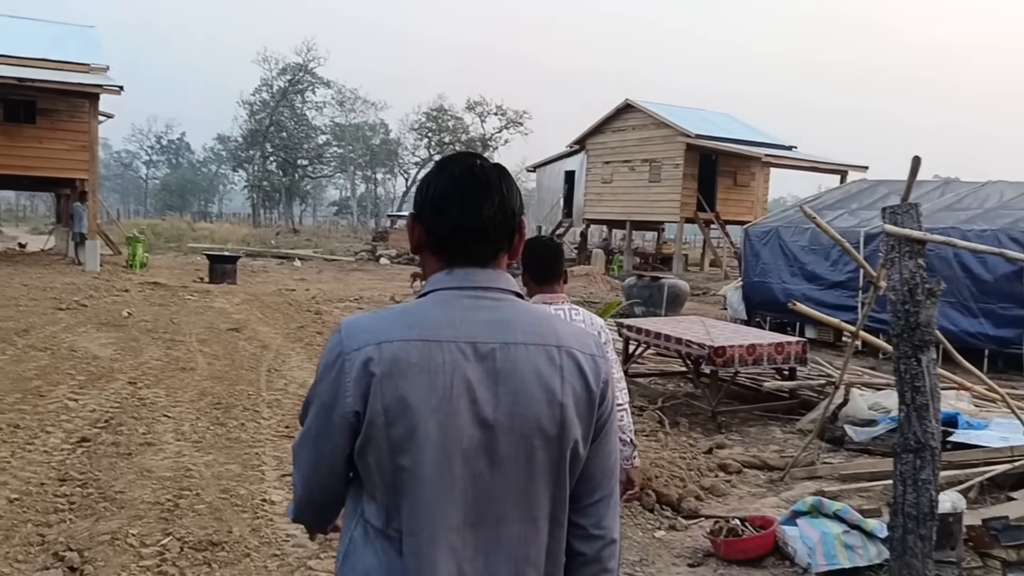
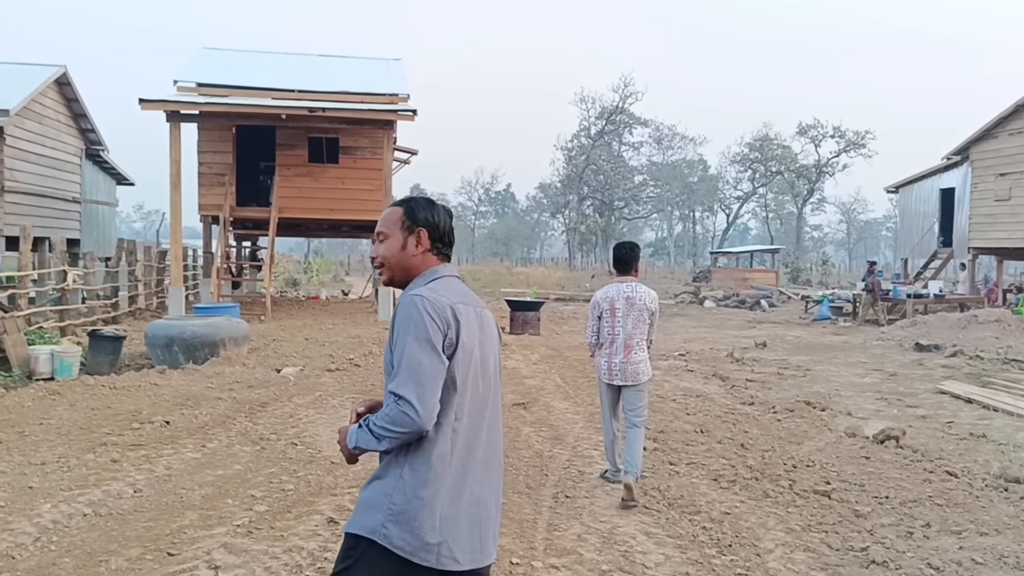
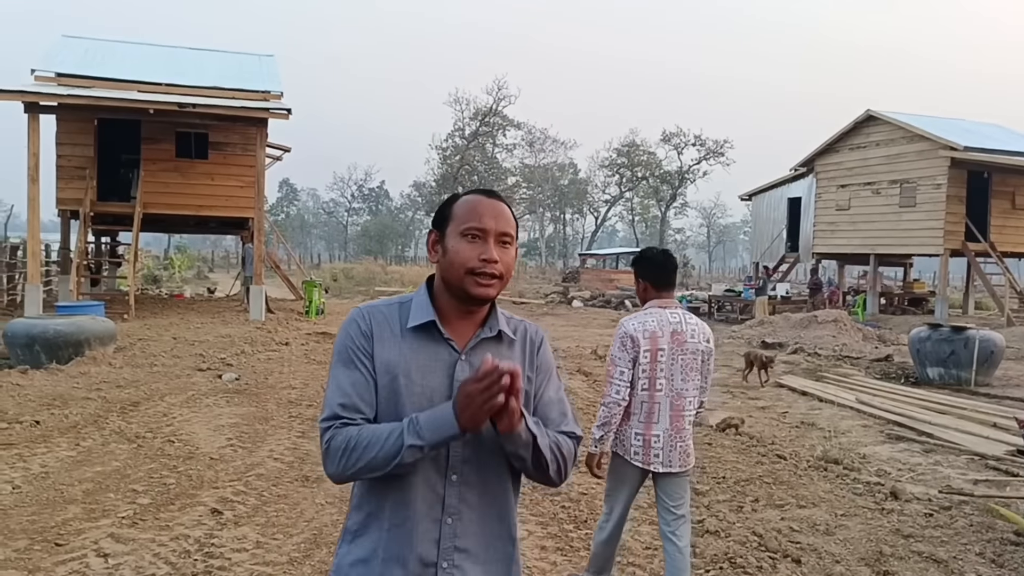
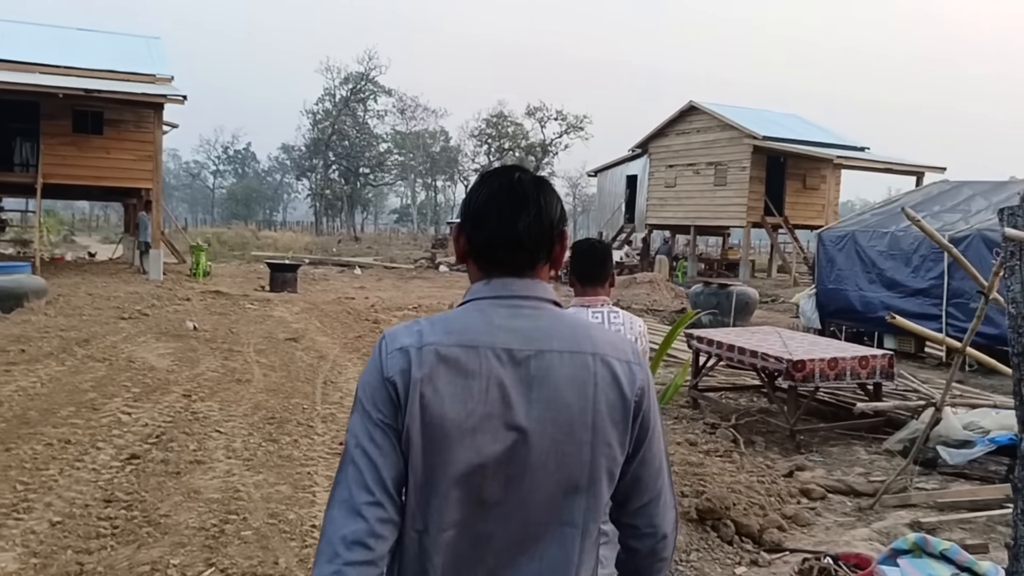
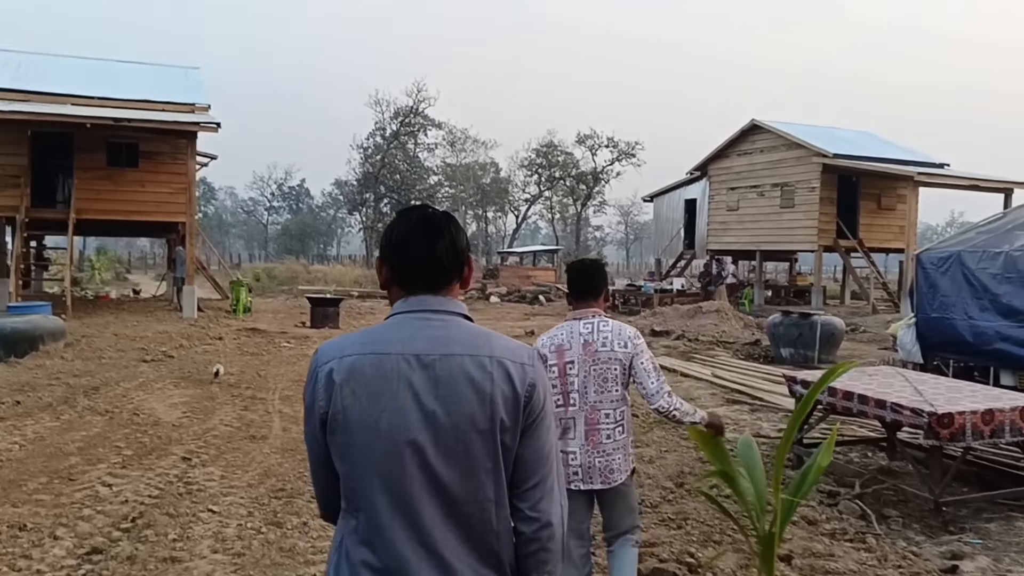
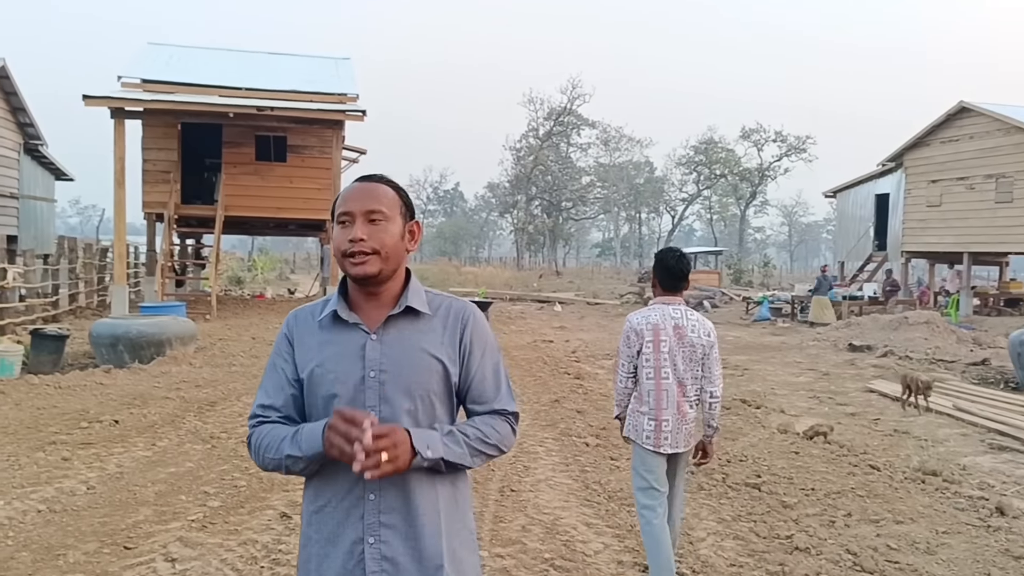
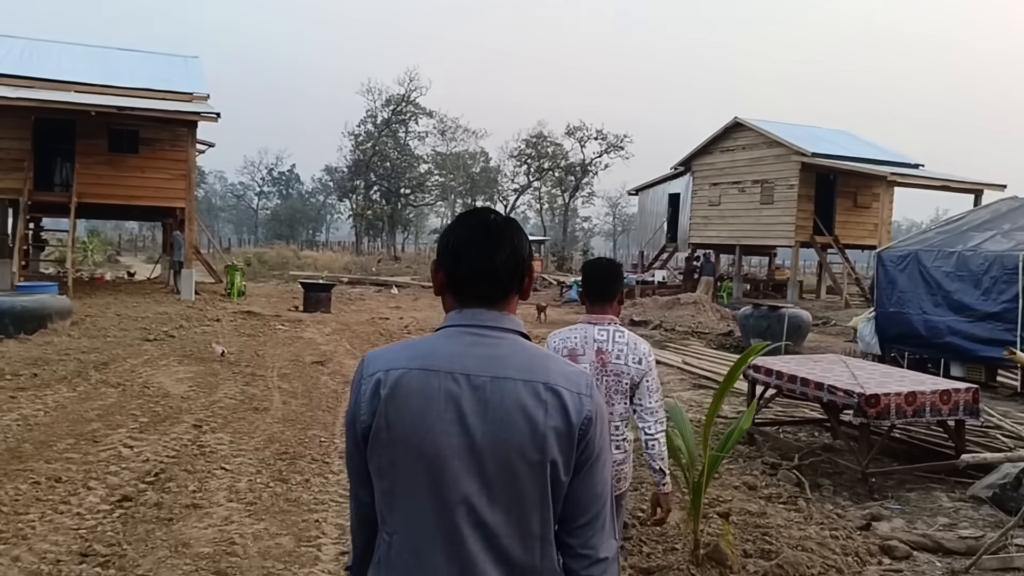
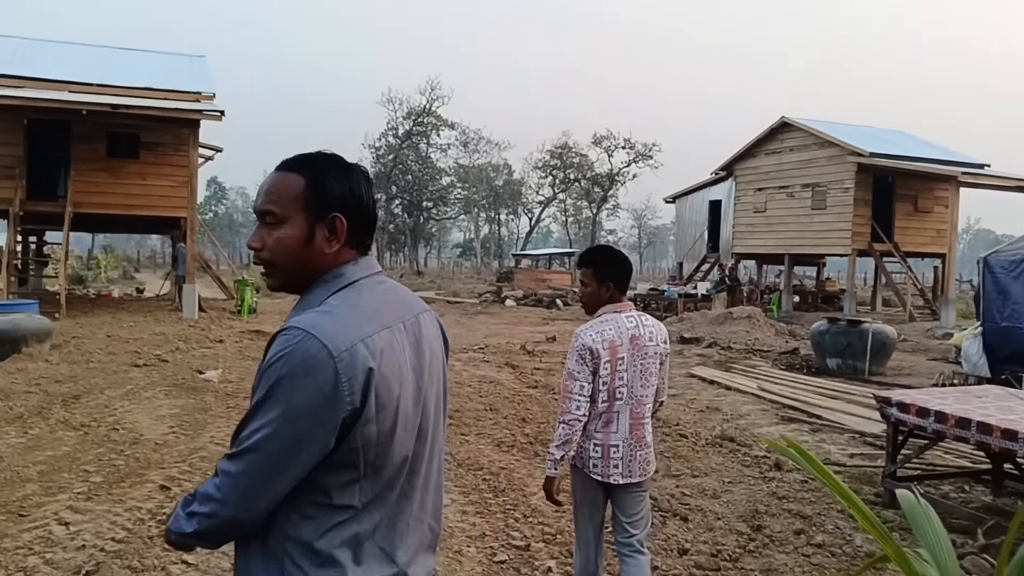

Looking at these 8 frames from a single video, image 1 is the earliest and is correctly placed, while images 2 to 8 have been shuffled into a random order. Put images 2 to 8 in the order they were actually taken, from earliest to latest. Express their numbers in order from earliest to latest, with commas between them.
4, 7, 5, 8, 3, 6, 2
